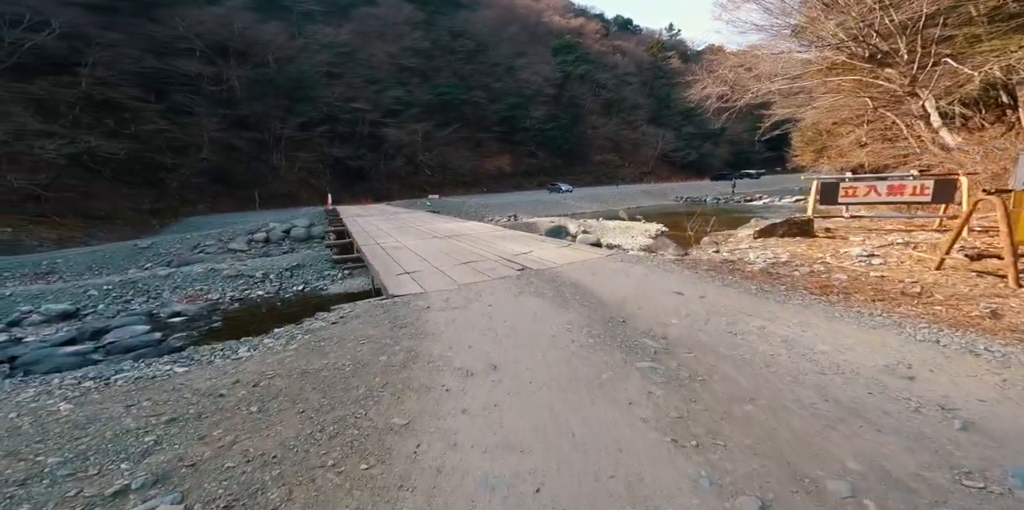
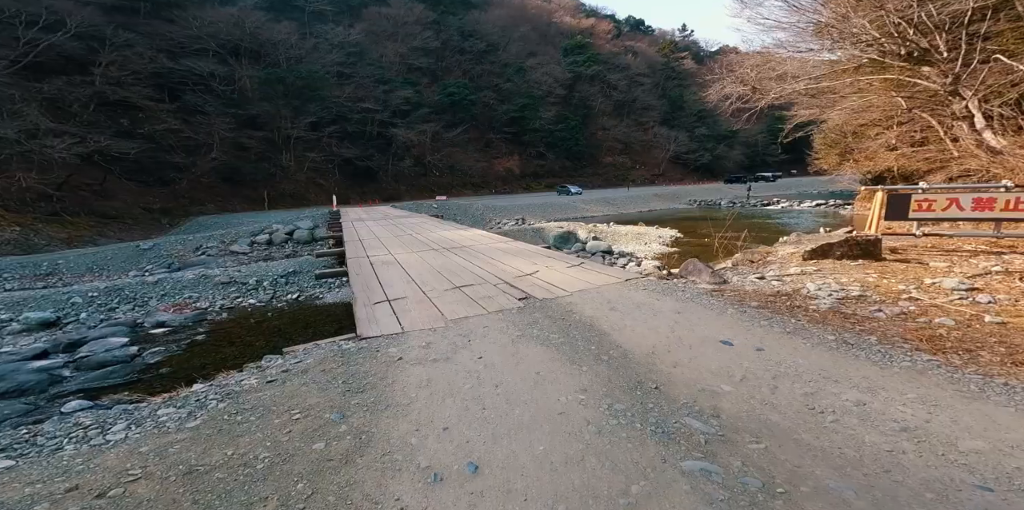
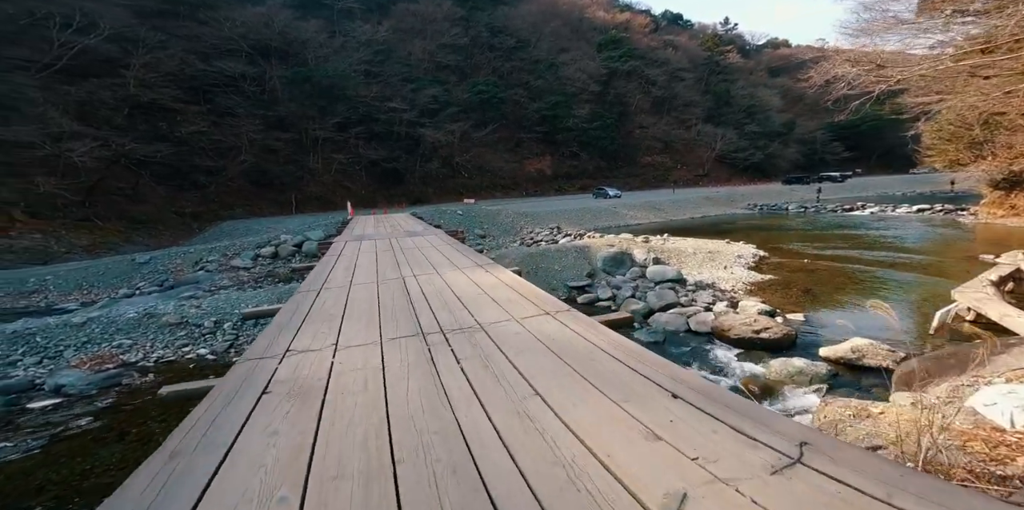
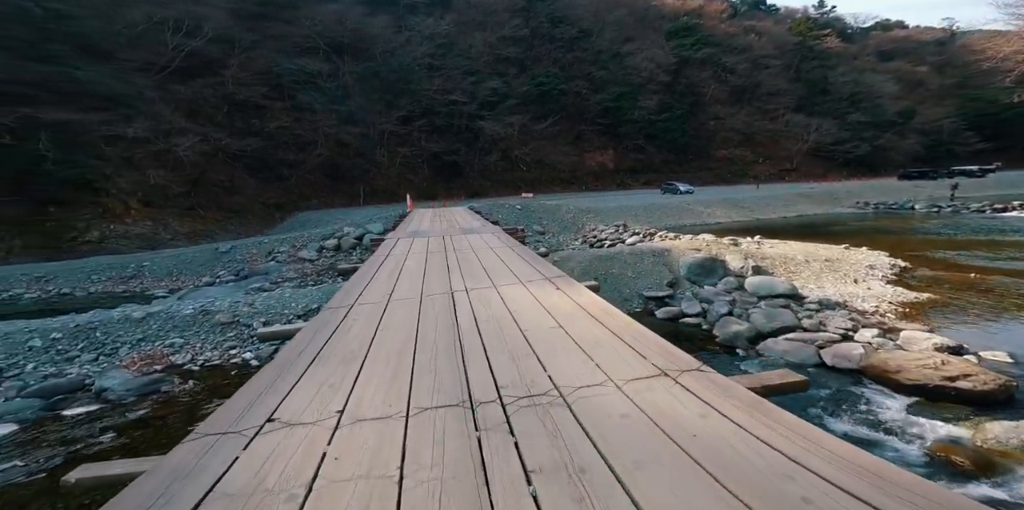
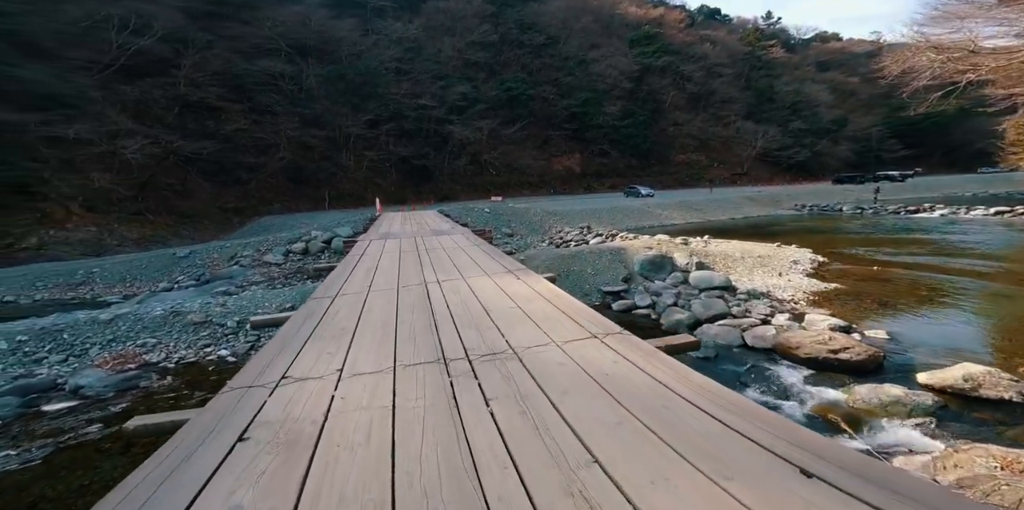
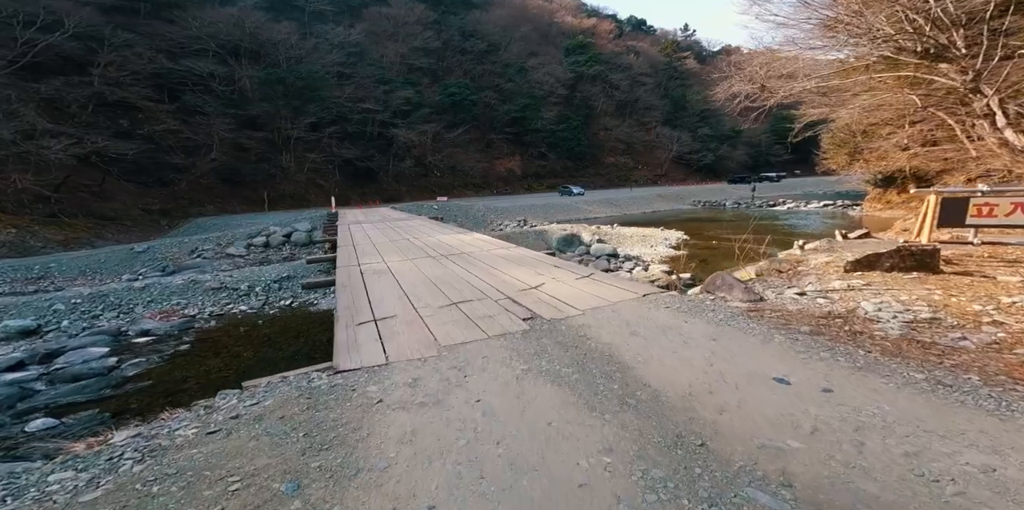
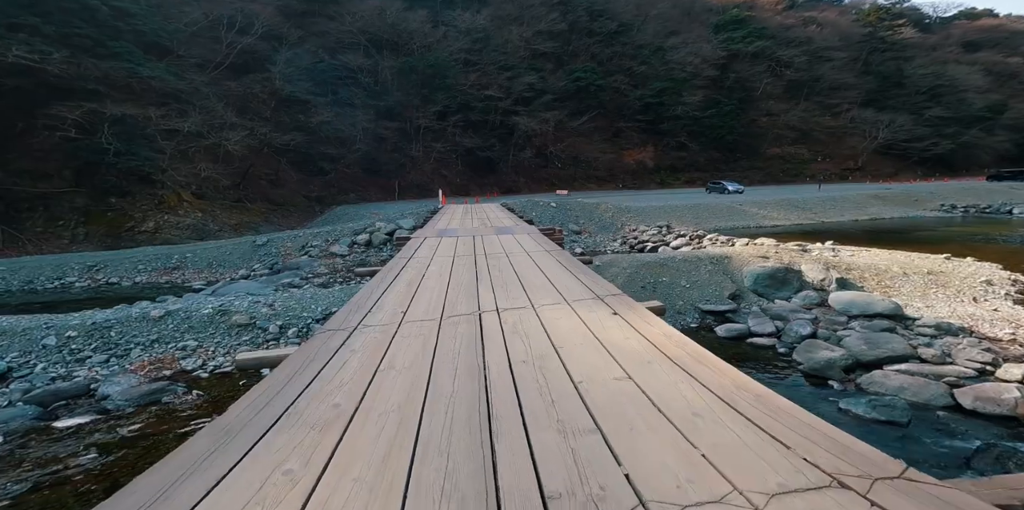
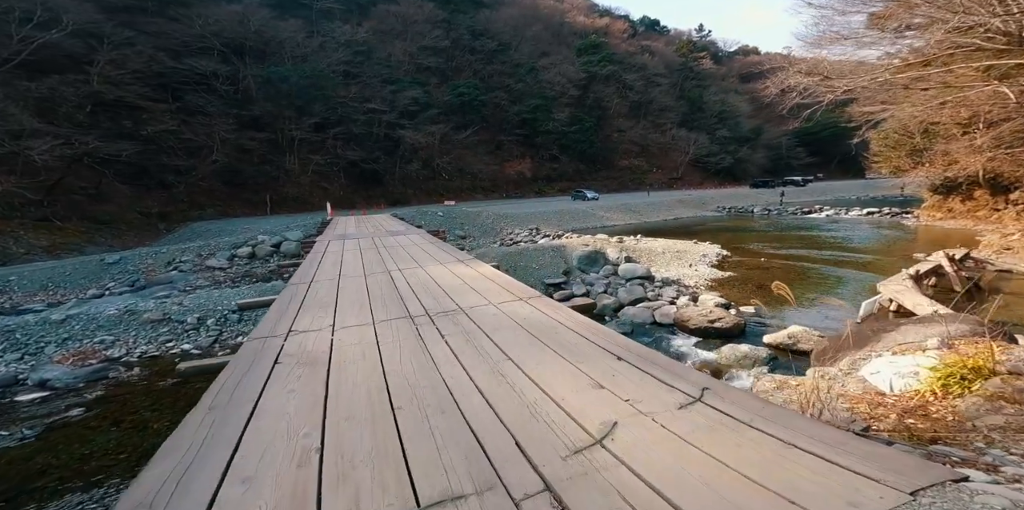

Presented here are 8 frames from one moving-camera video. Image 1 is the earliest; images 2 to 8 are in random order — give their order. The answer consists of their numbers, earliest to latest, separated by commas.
2, 6, 8, 3, 5, 4, 7
